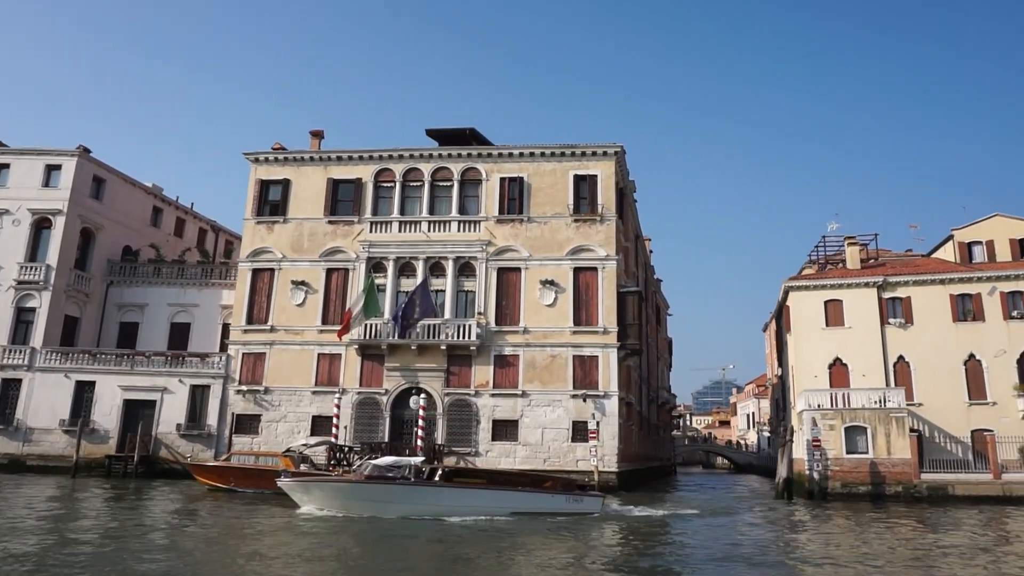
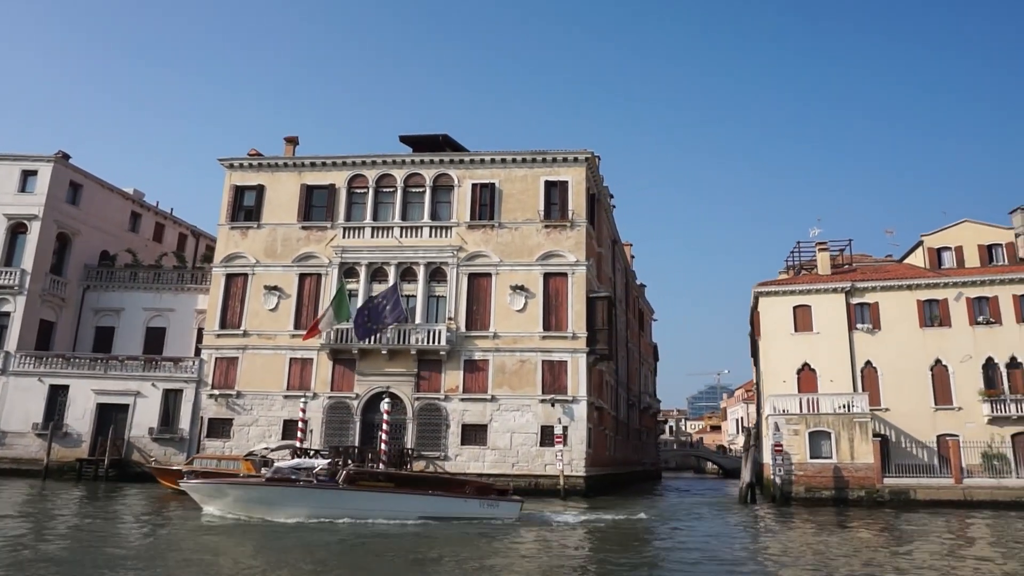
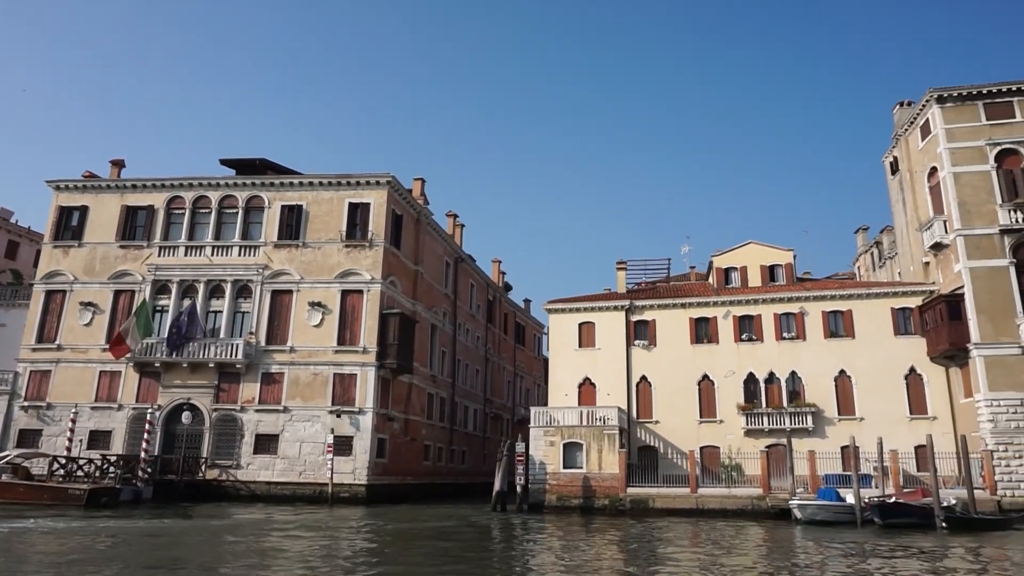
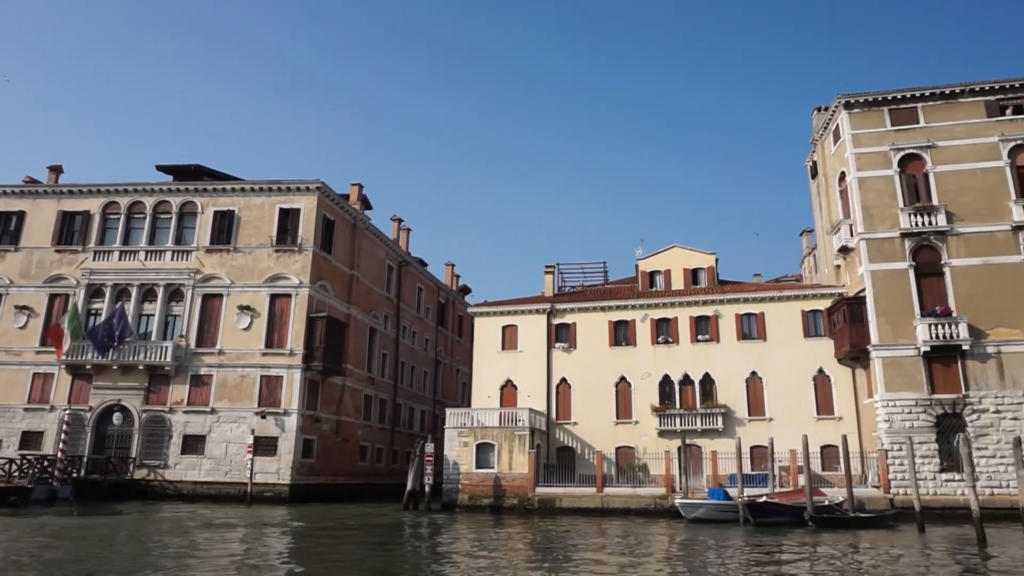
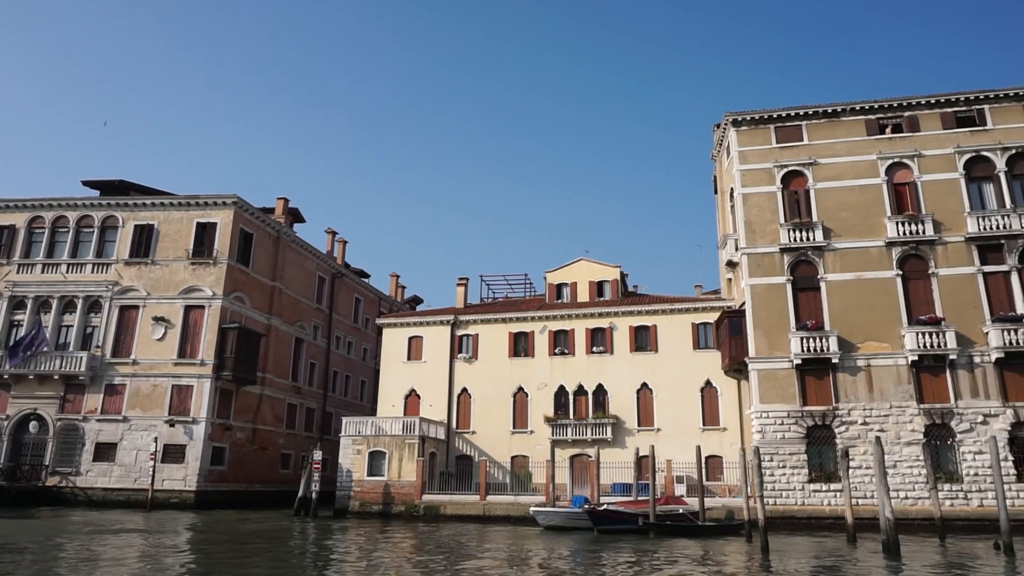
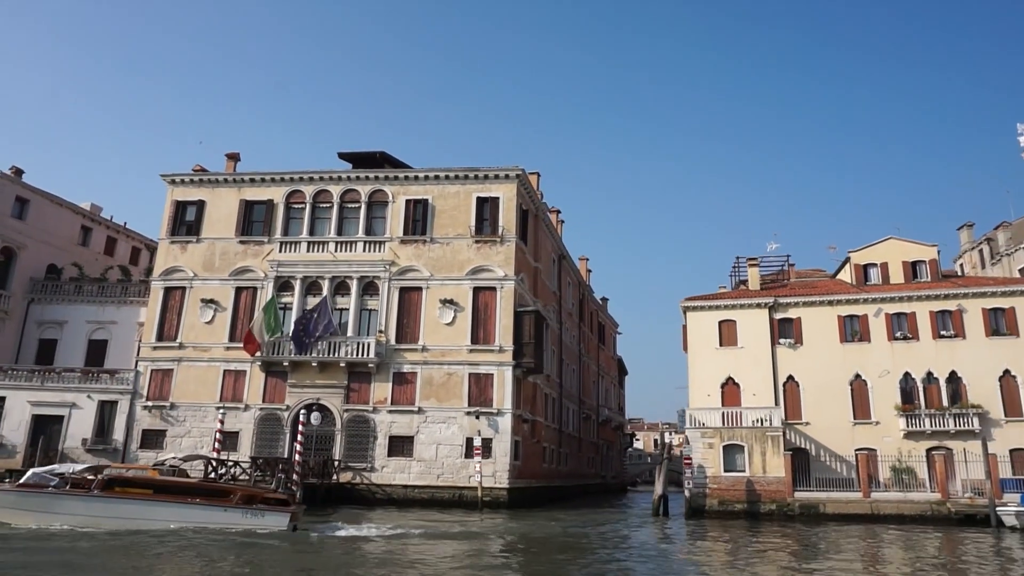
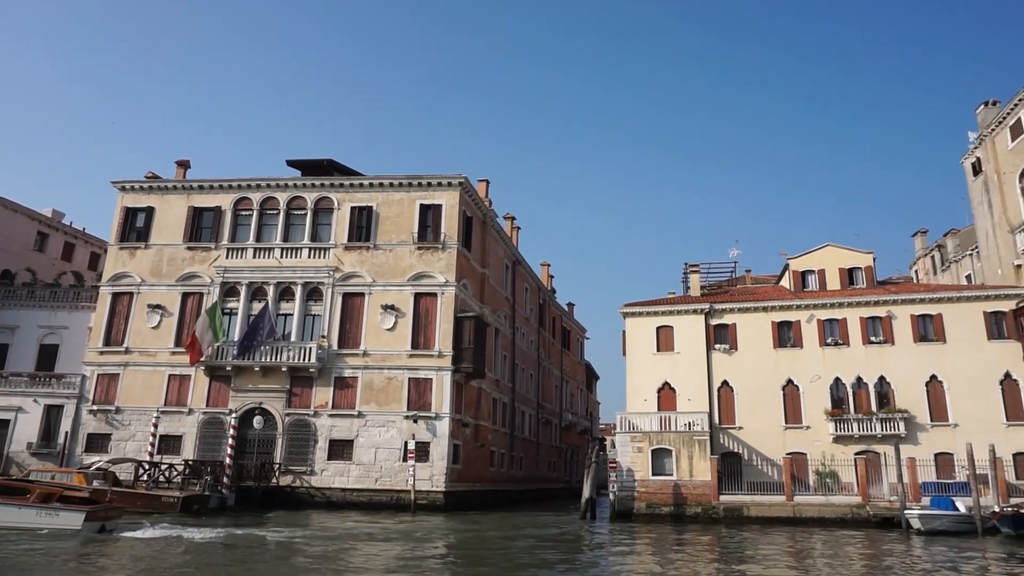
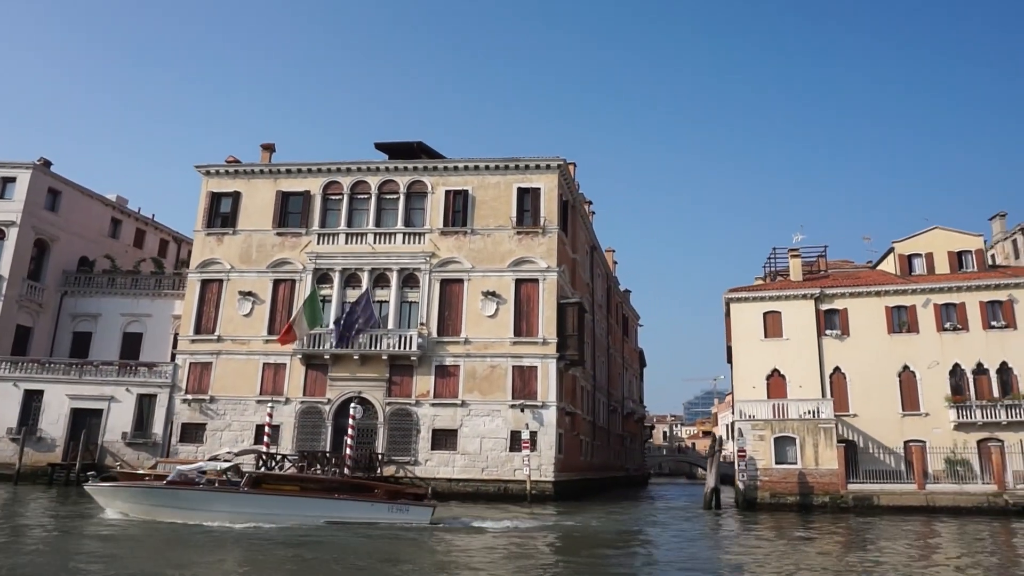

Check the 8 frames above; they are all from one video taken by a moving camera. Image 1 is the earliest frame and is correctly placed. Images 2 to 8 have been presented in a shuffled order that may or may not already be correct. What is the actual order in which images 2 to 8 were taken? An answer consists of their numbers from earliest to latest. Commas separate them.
2, 8, 6, 7, 3, 4, 5
